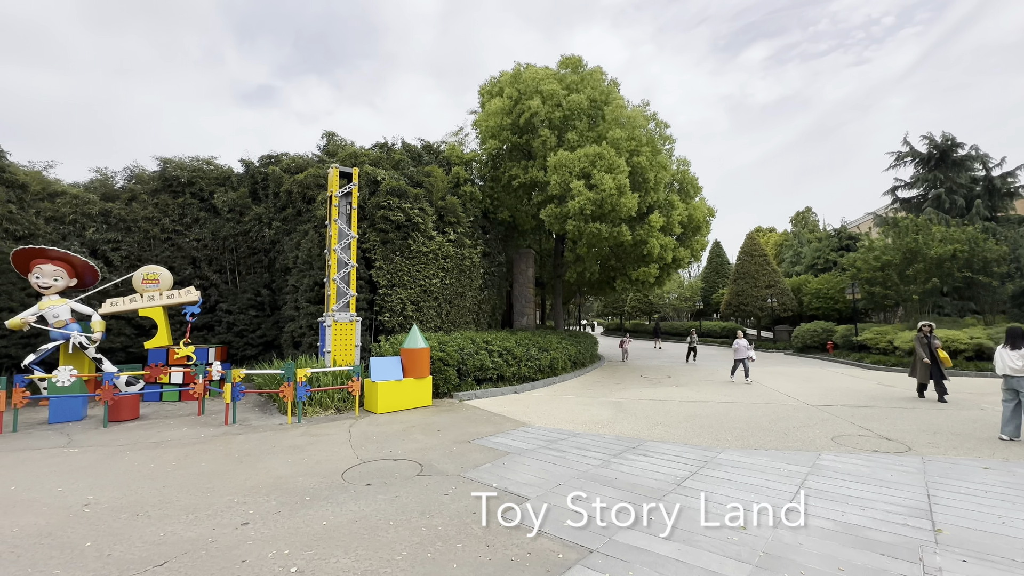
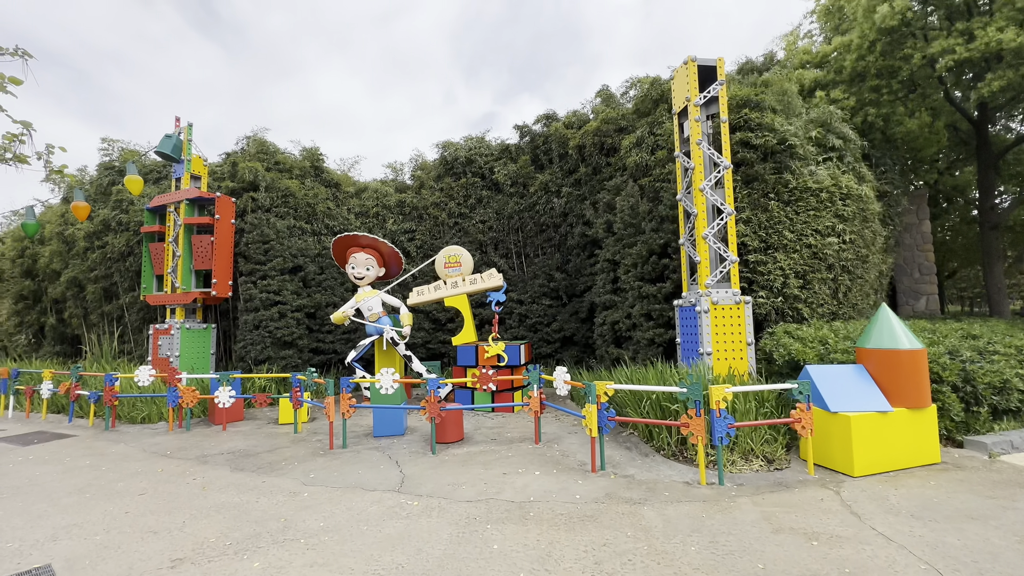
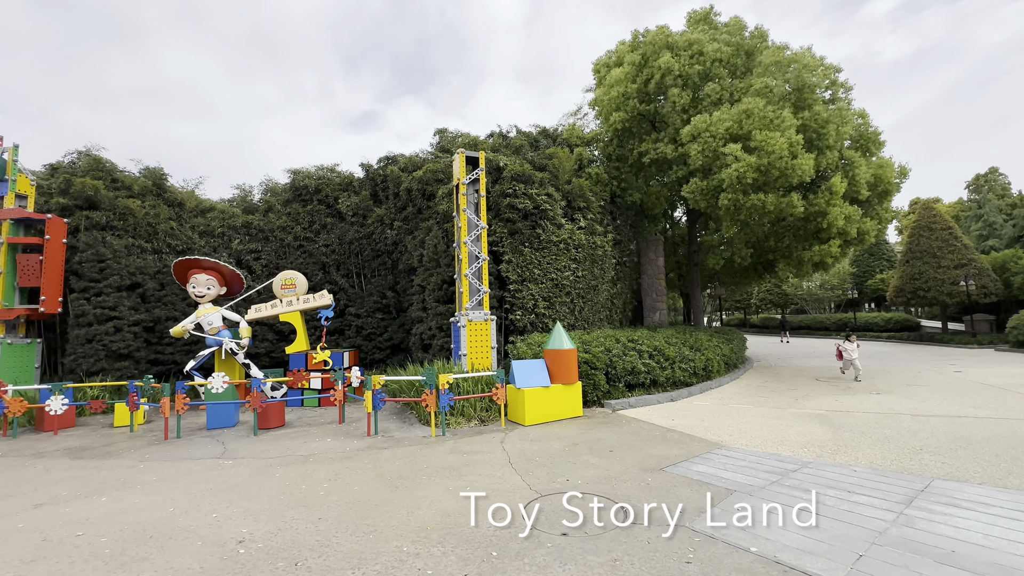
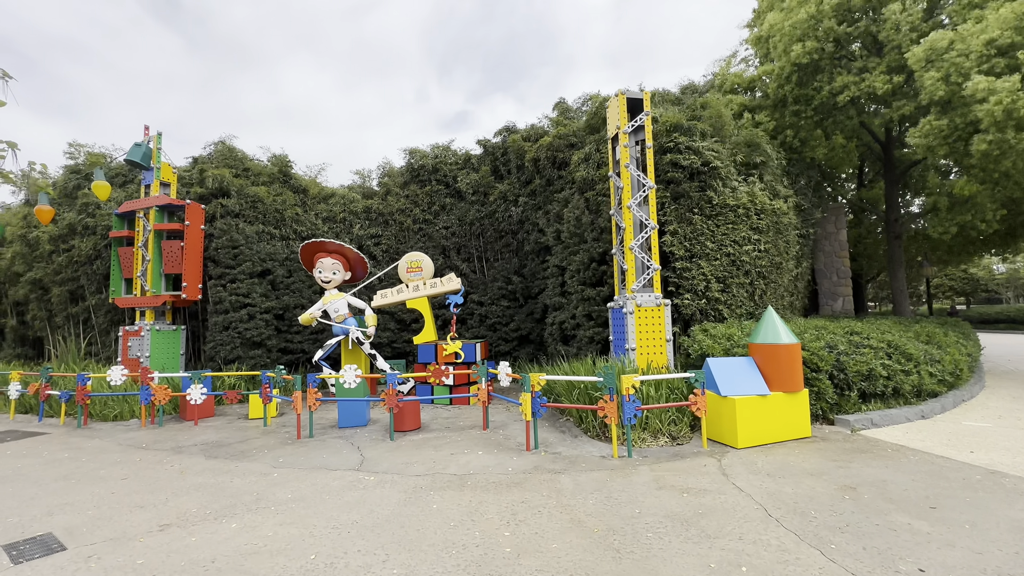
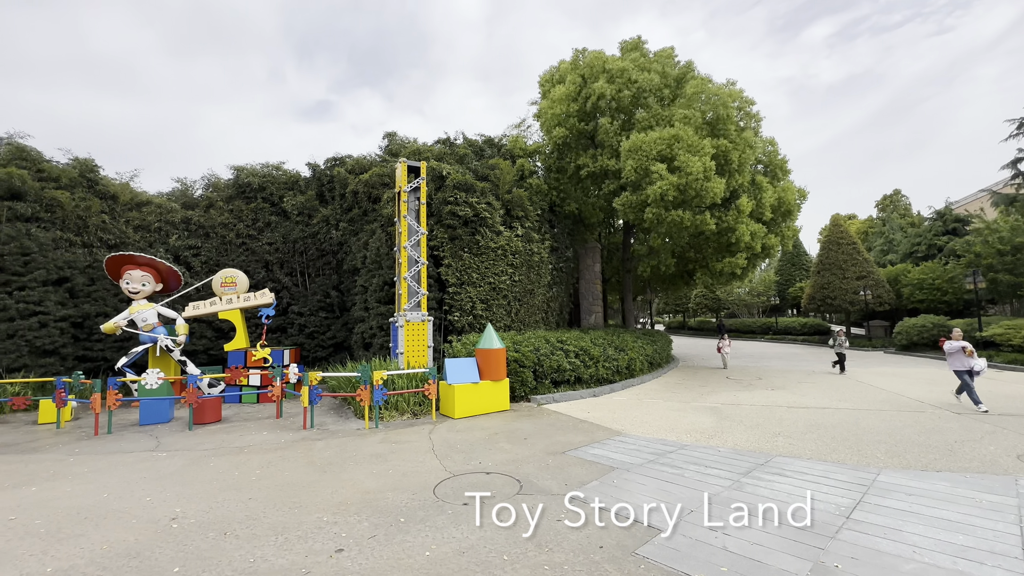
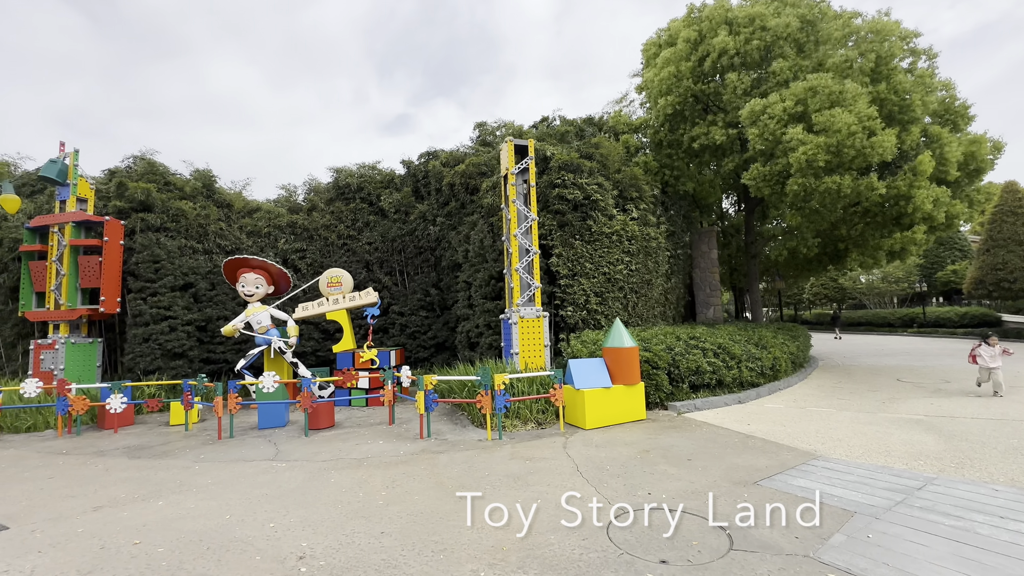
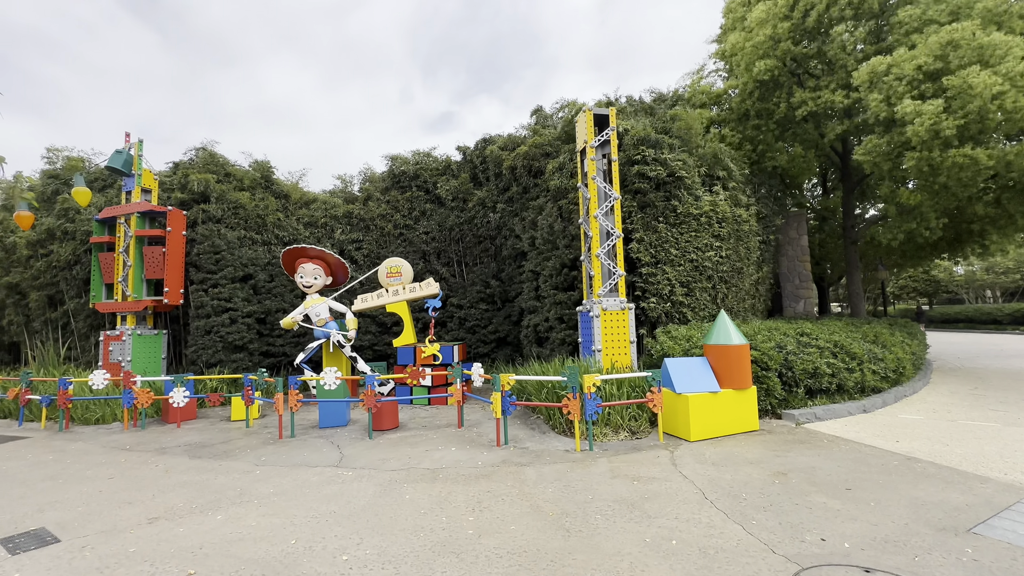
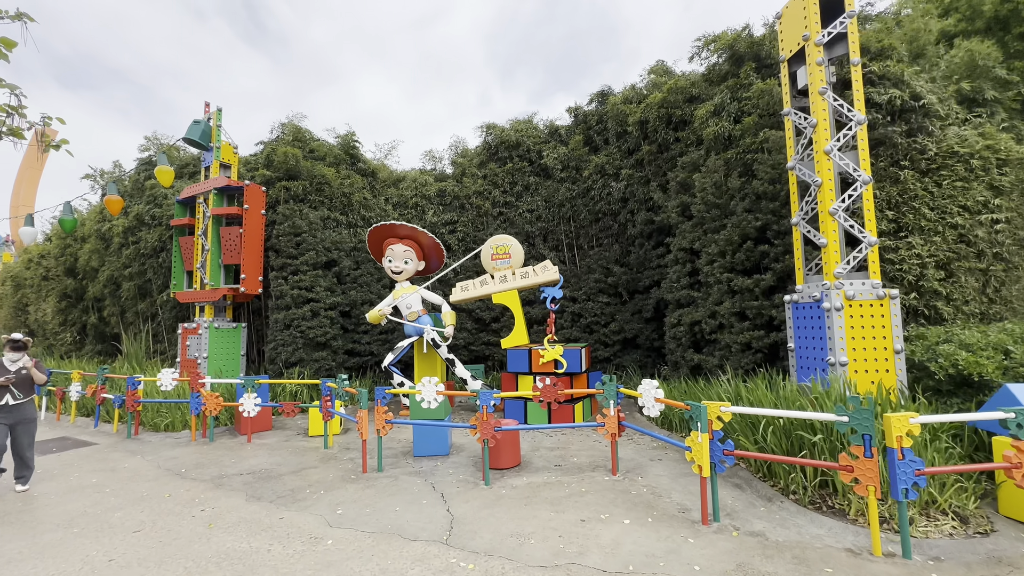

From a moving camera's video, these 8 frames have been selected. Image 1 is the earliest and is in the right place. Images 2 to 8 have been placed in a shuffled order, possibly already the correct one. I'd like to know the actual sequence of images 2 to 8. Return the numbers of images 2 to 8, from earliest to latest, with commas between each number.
5, 3, 6, 7, 4, 2, 8
